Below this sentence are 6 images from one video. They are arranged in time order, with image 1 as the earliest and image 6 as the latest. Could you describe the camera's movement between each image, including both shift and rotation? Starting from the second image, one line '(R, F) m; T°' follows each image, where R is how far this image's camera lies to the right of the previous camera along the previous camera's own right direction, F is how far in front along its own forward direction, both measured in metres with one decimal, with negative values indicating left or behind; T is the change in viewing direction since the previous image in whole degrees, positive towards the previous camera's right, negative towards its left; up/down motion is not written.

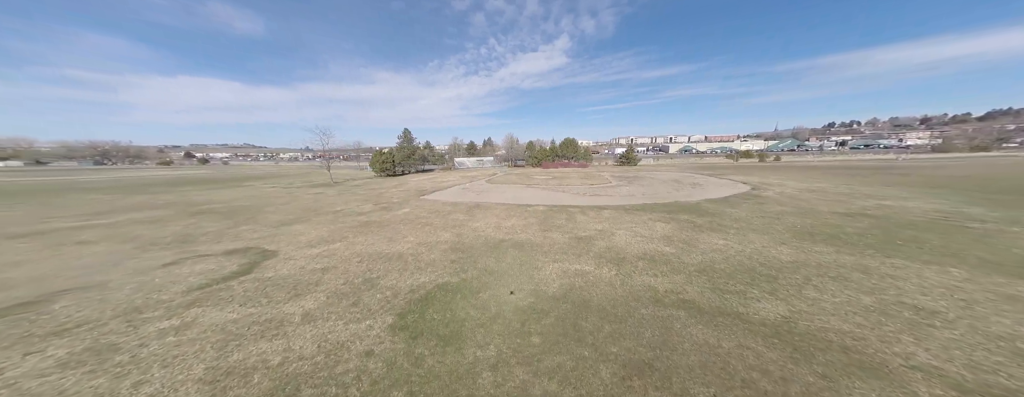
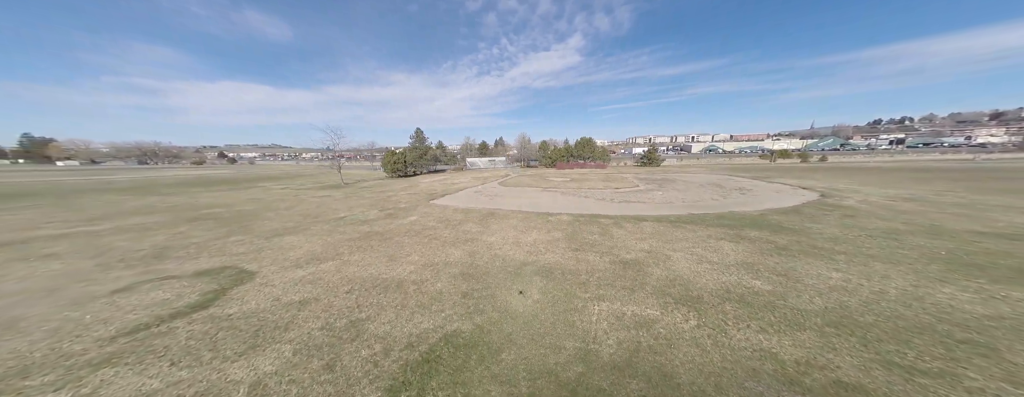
(-0.4, +1.5) m; -3°
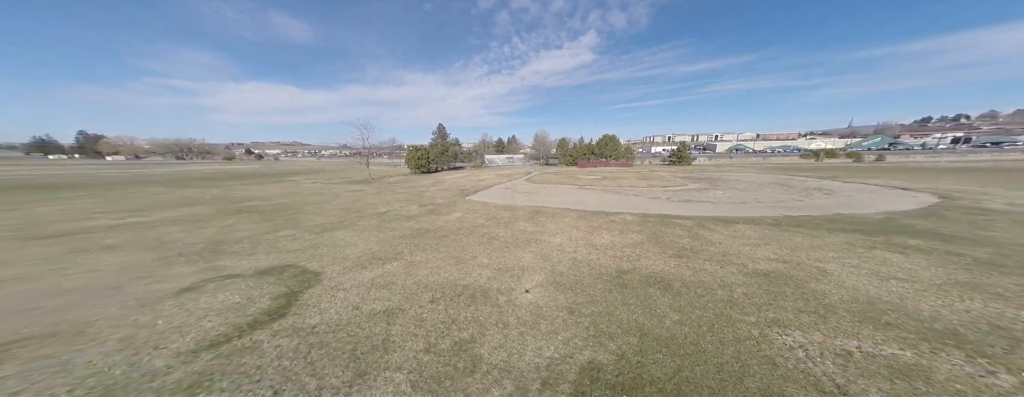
(-2.0, +0.9) m; -2°
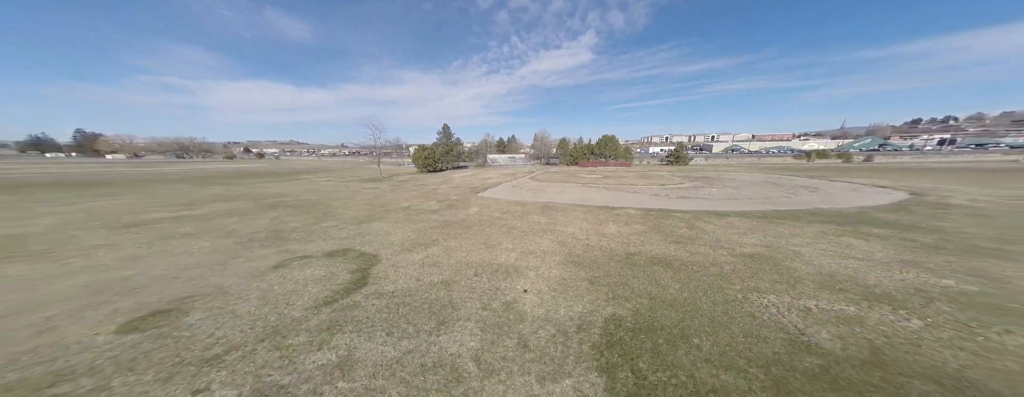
(-0.7, -1.0) m; 0°
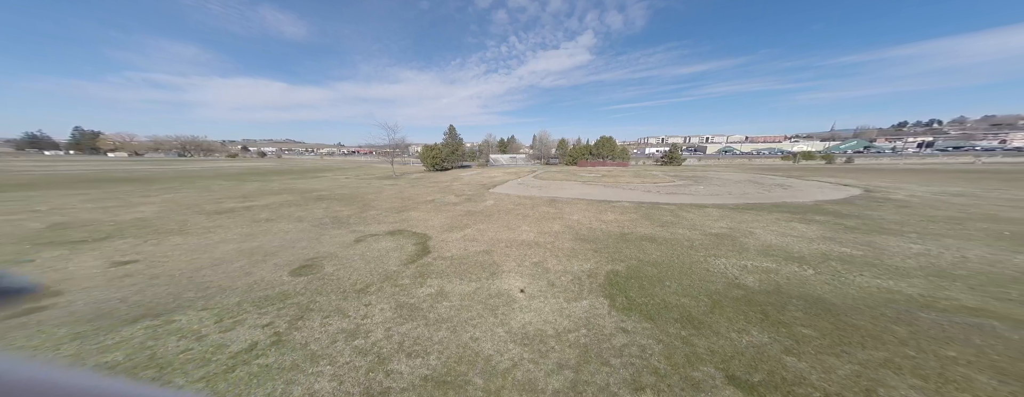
(-0.8, -1.7) m; +1°
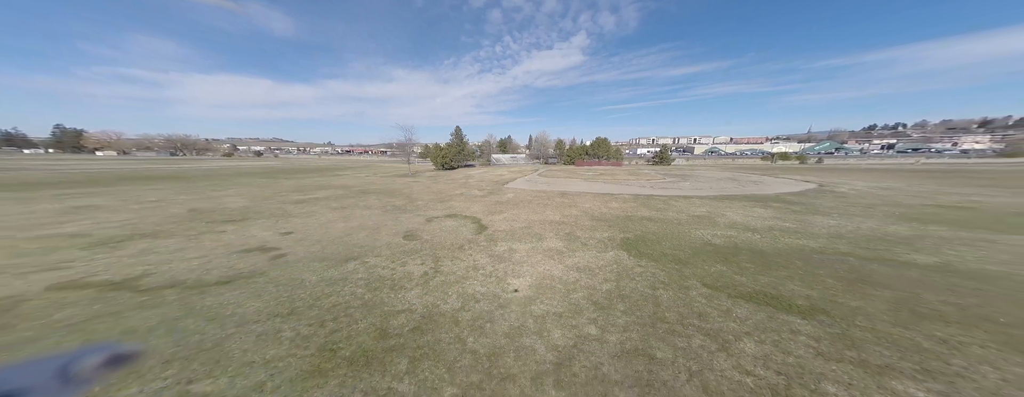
(-1.6, -2.3) m; +2°
